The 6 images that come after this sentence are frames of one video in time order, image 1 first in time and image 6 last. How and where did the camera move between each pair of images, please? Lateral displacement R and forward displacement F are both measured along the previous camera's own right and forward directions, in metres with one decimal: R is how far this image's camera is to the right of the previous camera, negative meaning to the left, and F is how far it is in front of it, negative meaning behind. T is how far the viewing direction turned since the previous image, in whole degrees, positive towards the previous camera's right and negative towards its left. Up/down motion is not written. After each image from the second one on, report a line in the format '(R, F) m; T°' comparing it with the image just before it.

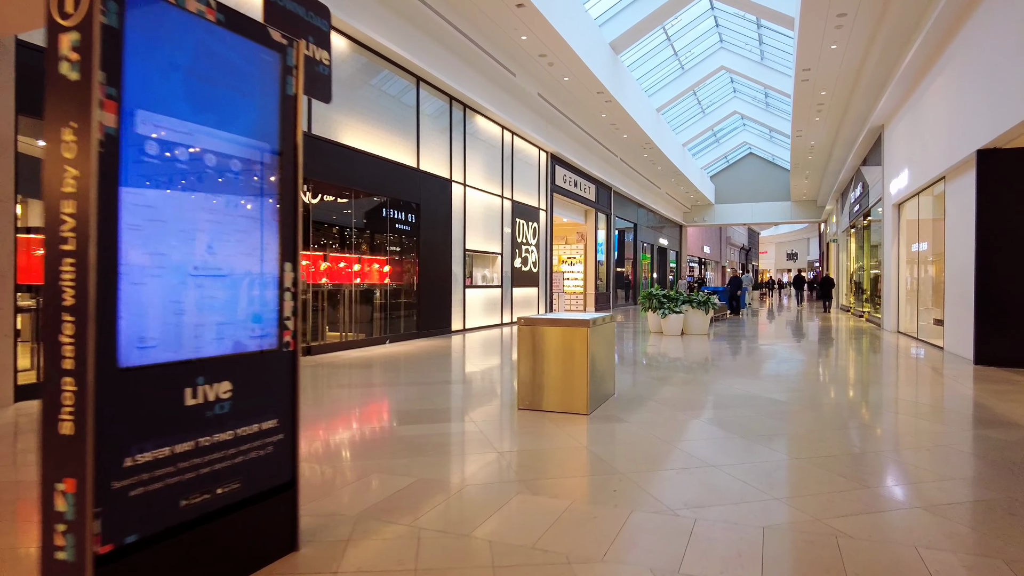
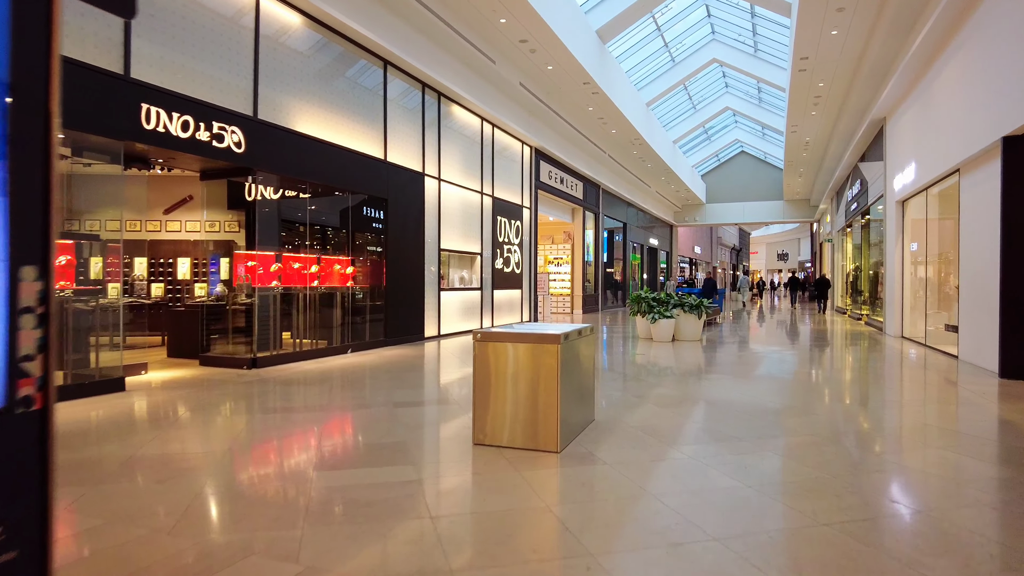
(+0.2, +0.7) m; +1°
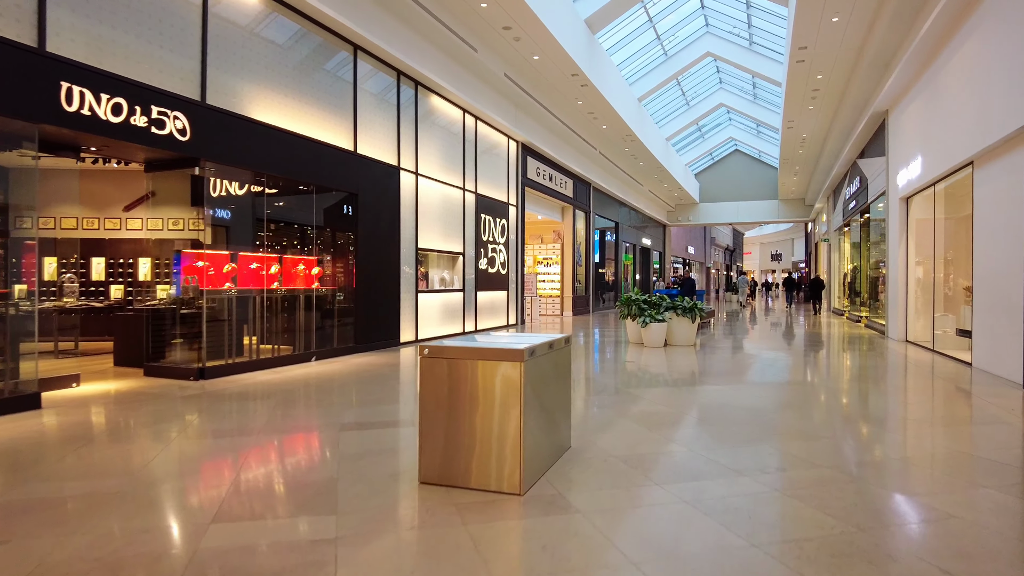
(+0.2, +0.6) m; +1°
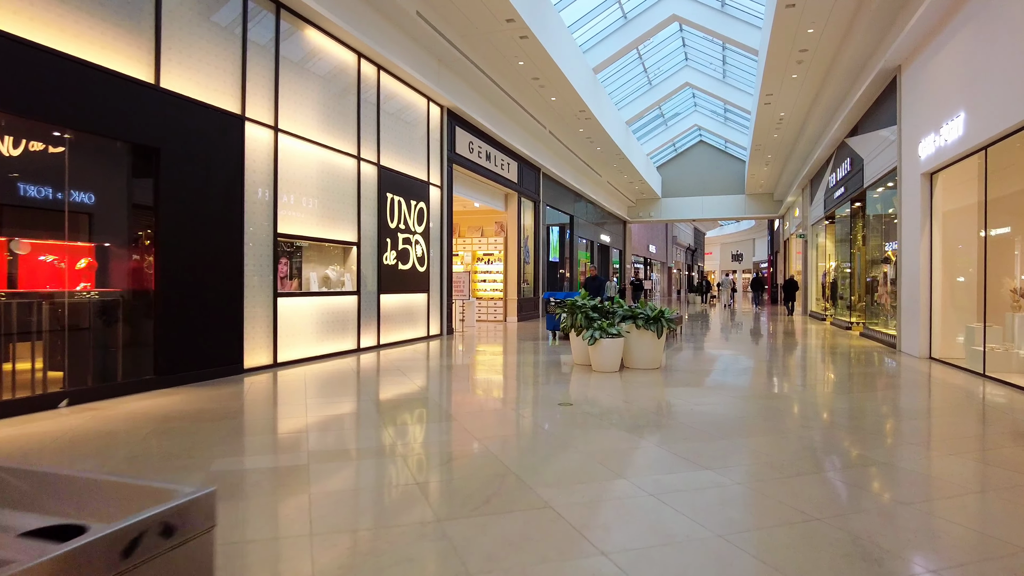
(+0.6, +2.4) m; +3°
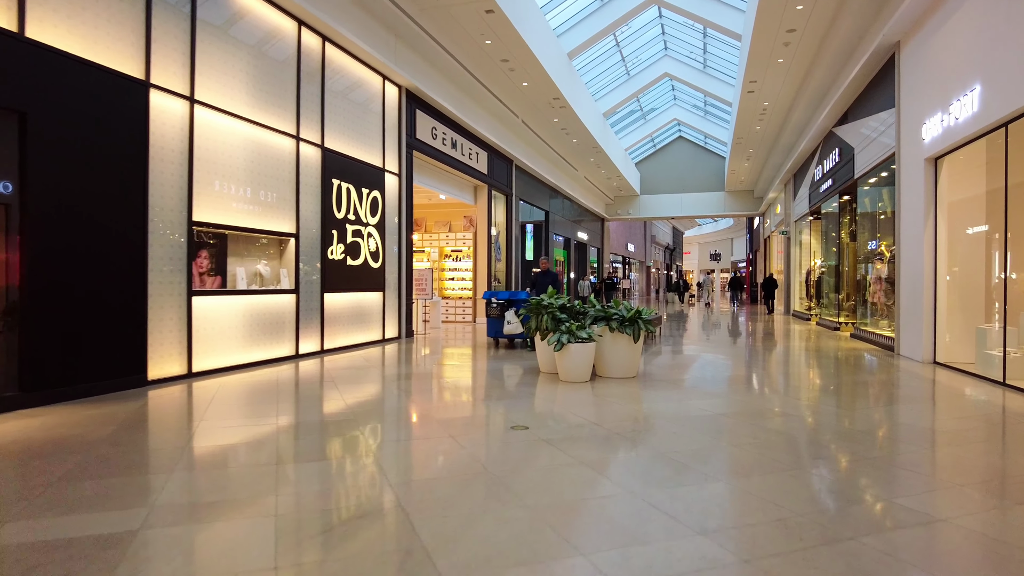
(+0.2, +0.8) m; +2°
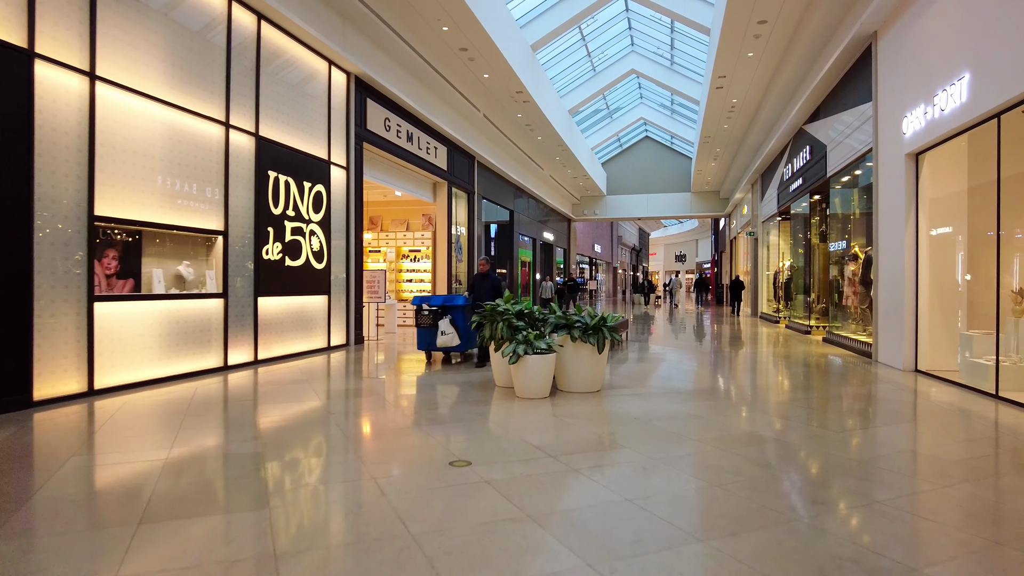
(+0.1, +0.6) m; +3°
